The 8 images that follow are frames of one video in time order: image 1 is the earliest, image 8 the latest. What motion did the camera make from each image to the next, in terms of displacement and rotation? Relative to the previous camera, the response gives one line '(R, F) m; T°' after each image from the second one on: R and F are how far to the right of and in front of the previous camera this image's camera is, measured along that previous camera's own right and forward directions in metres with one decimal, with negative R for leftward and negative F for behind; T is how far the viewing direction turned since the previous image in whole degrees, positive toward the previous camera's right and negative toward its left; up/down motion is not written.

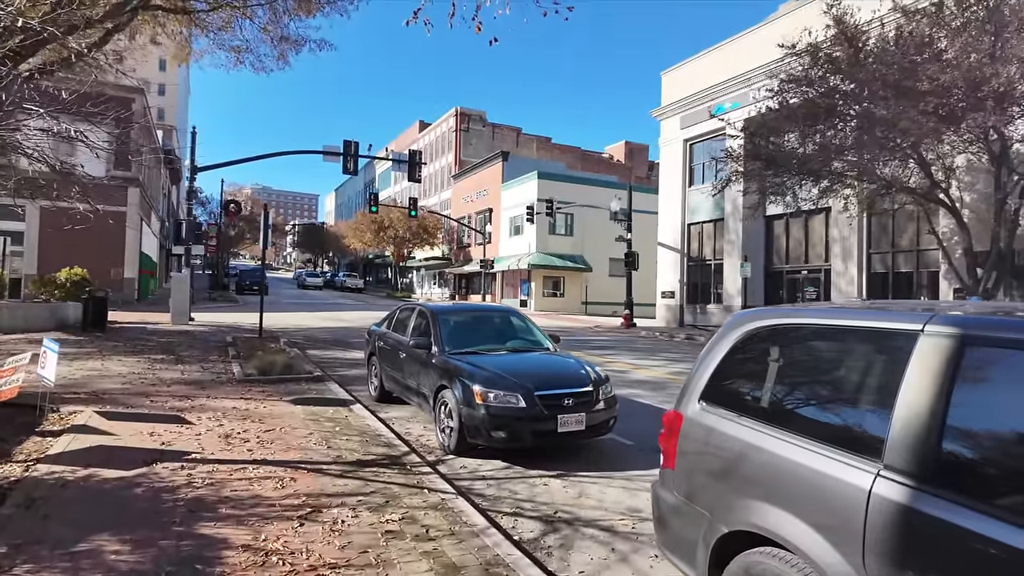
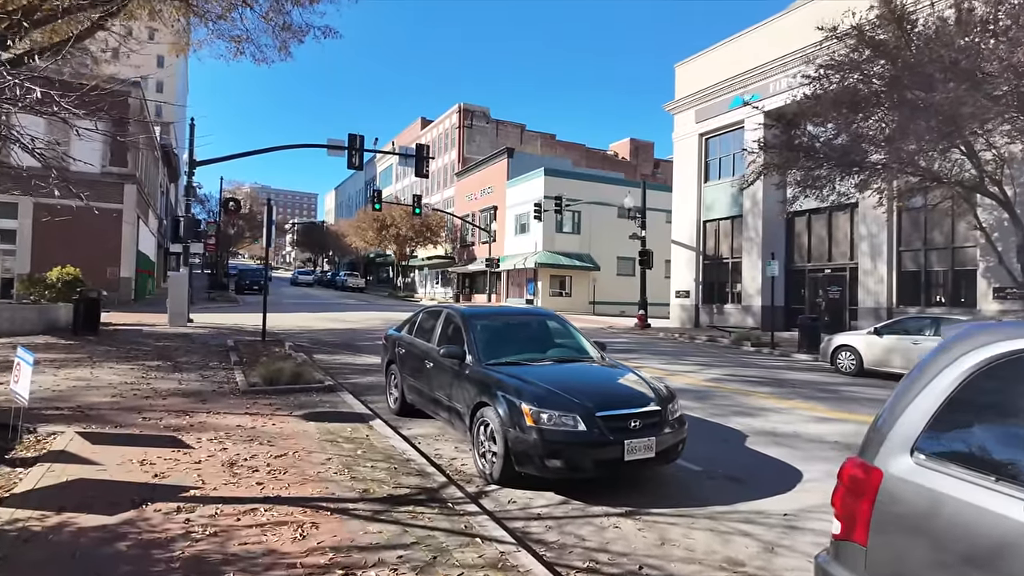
(-0.5, +0.9) m; 0°
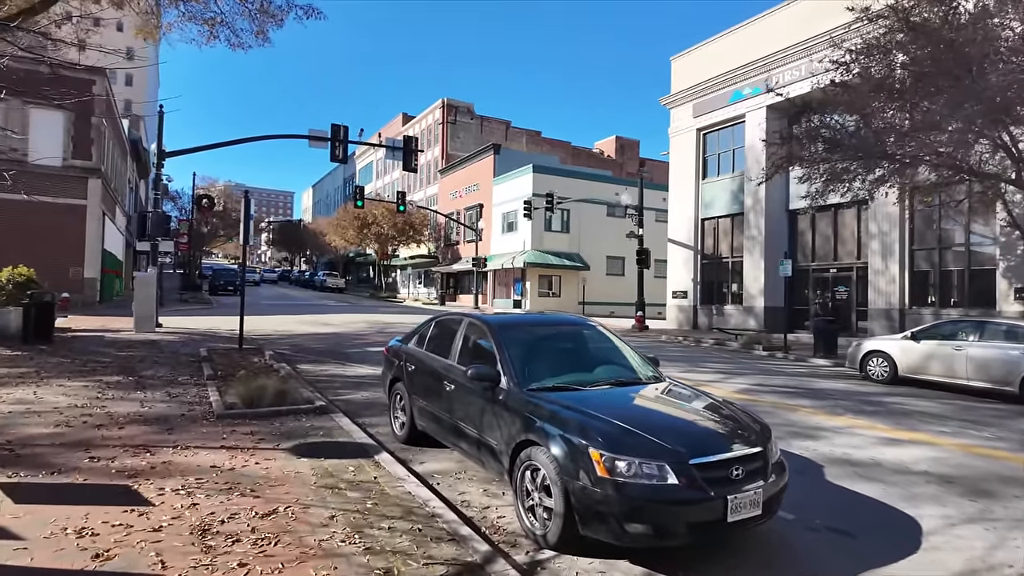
(-0.6, +1.2) m; +2°
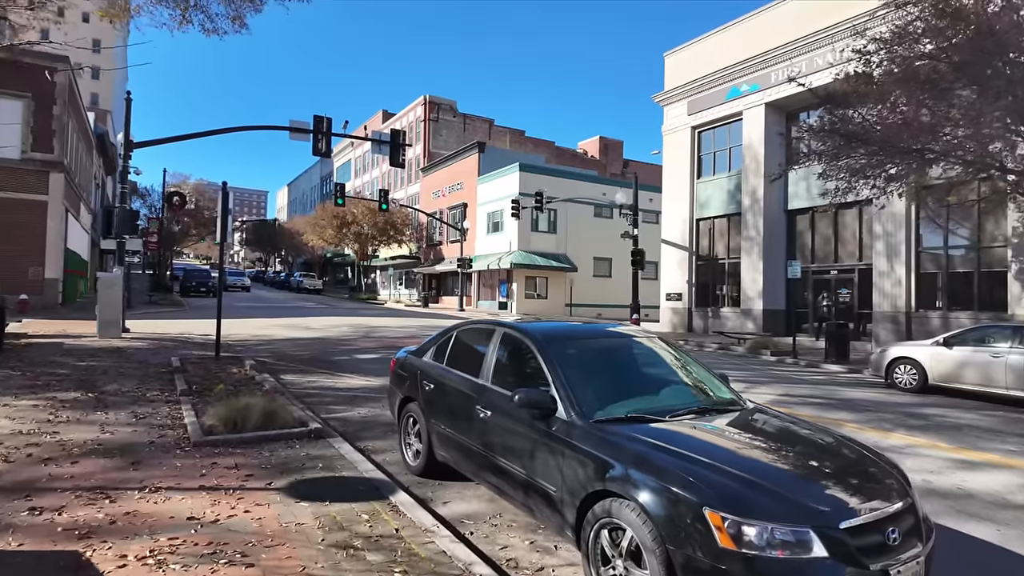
(-0.6, +1.0) m; +2°
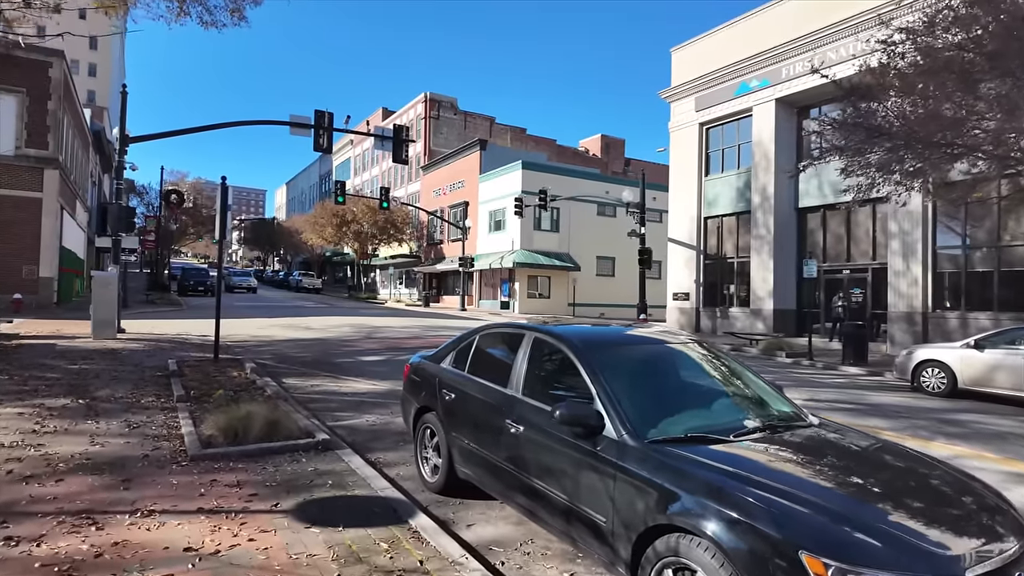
(-0.3, +0.5) m; 0°
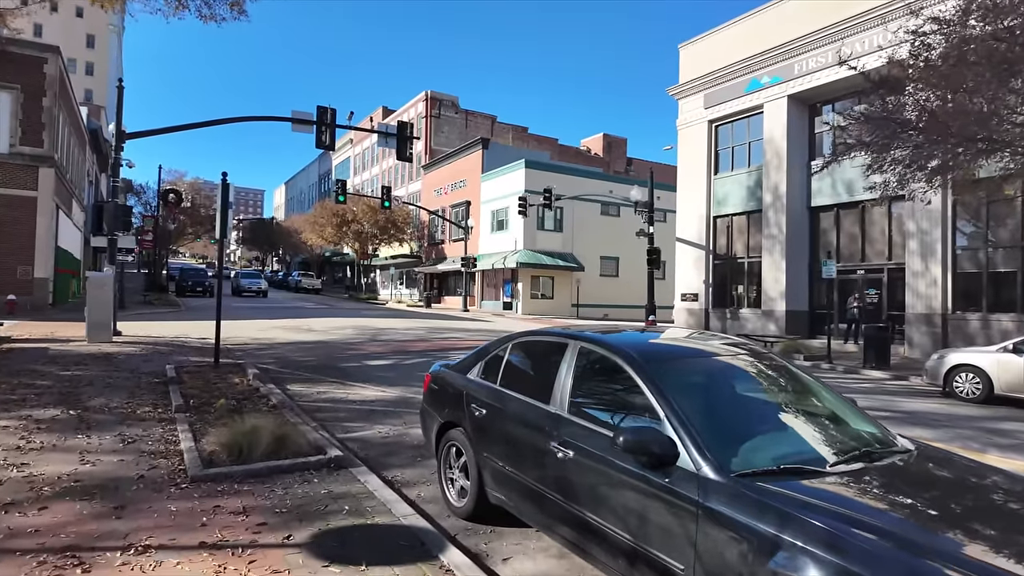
(-0.3, +0.5) m; 0°
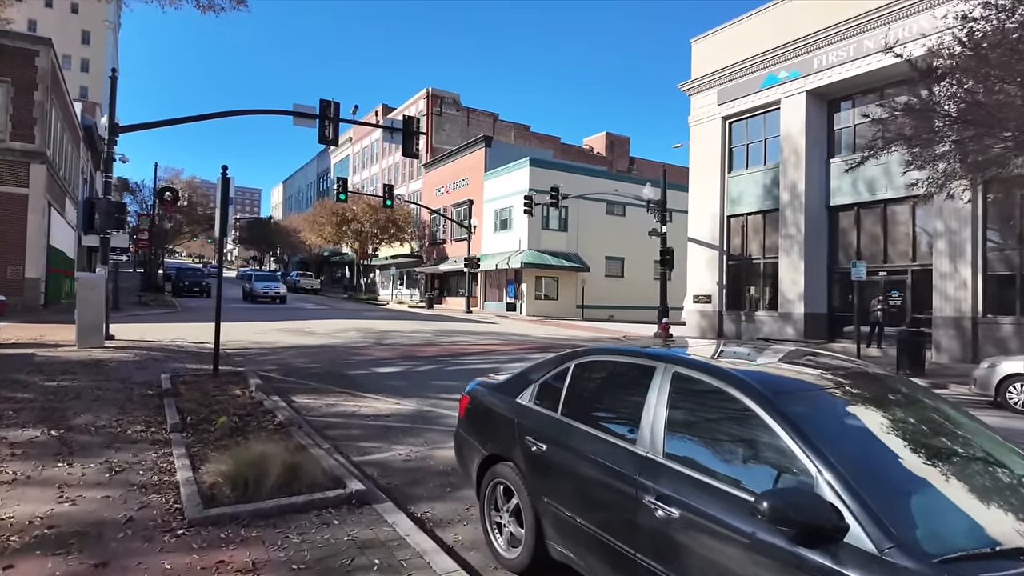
(-0.4, +0.8) m; 0°
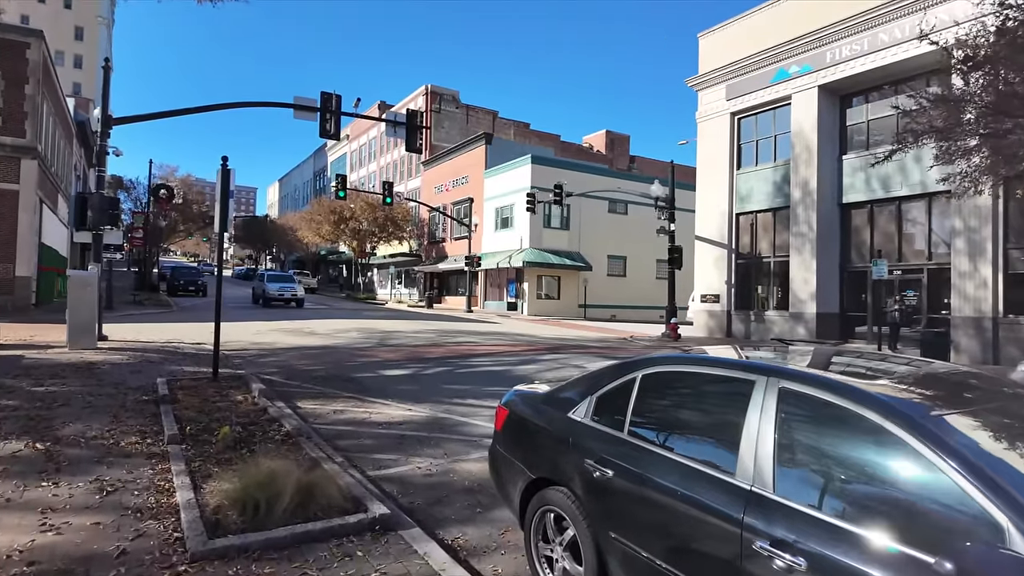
(-0.3, +0.5) m; 0°
